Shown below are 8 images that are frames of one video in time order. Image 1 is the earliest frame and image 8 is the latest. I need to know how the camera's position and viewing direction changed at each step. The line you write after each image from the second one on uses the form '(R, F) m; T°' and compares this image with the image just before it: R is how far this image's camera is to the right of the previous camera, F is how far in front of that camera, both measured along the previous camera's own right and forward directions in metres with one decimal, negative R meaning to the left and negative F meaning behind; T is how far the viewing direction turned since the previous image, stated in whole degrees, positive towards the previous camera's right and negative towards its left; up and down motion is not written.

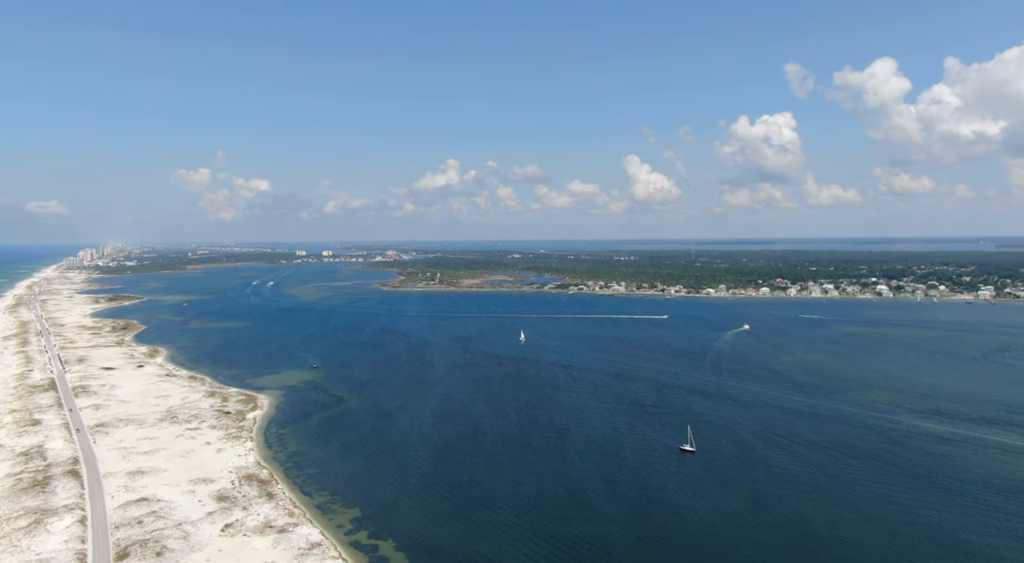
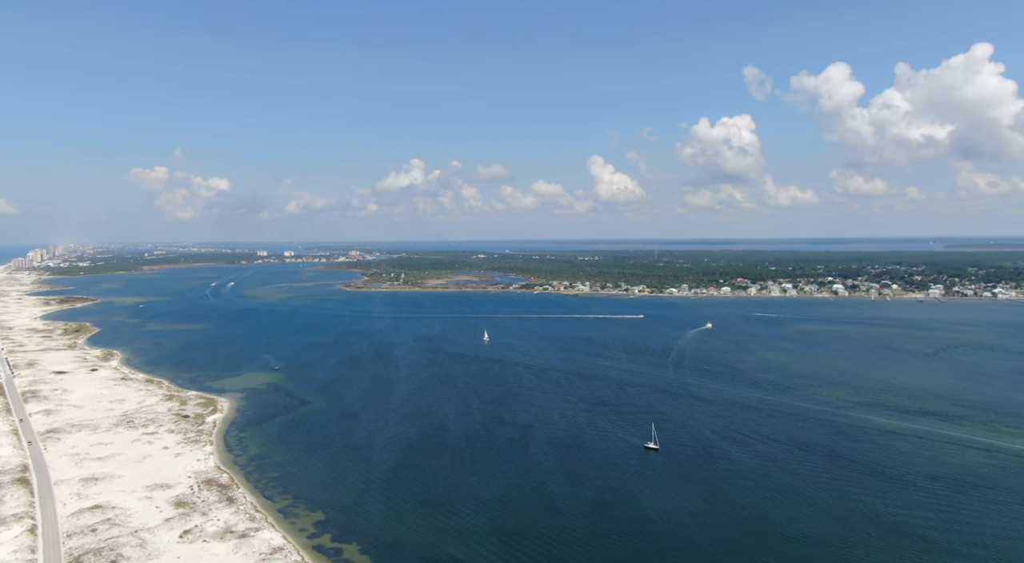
(0.0, -0.1) m; +3°
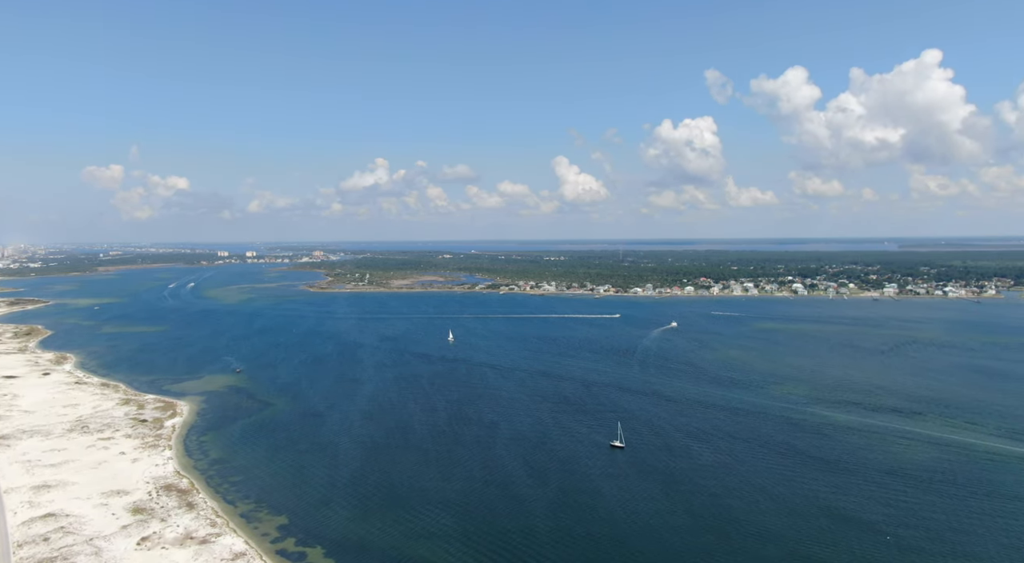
(0.0, -0.1) m; +3°
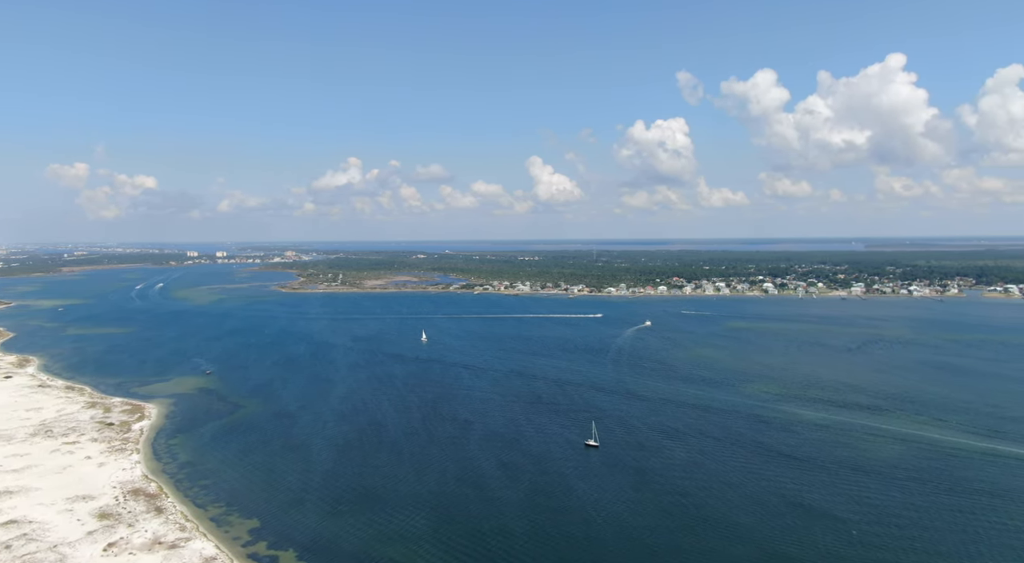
(0.0, -0.1) m; +2°
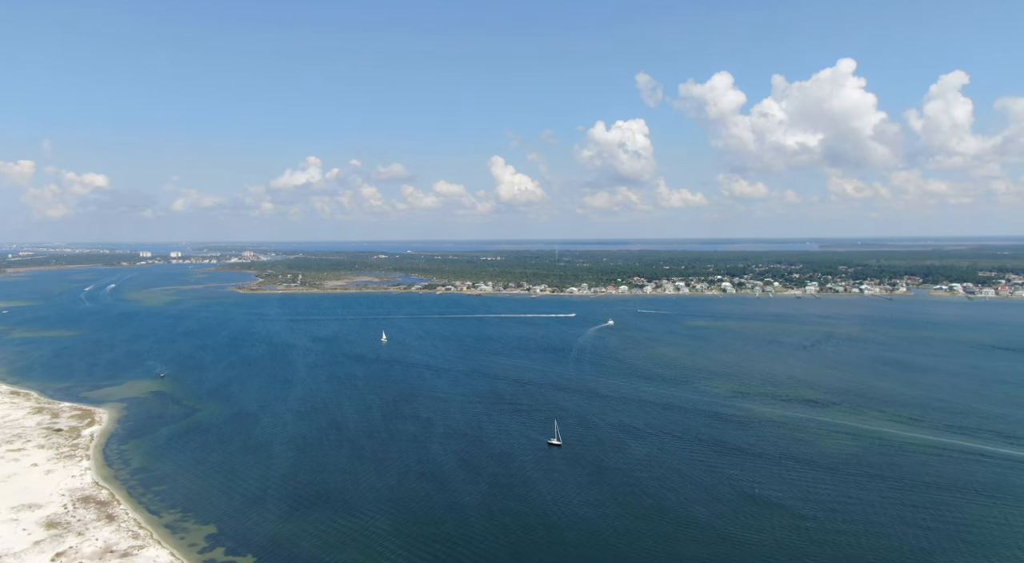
(0.0, -0.1) m; +3°
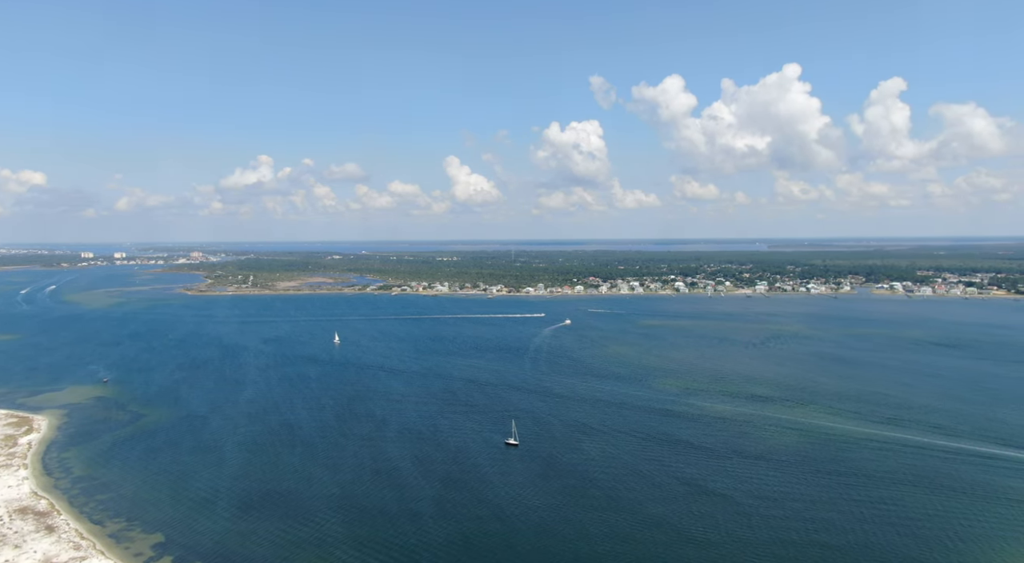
(0.0, -0.2) m; +4°
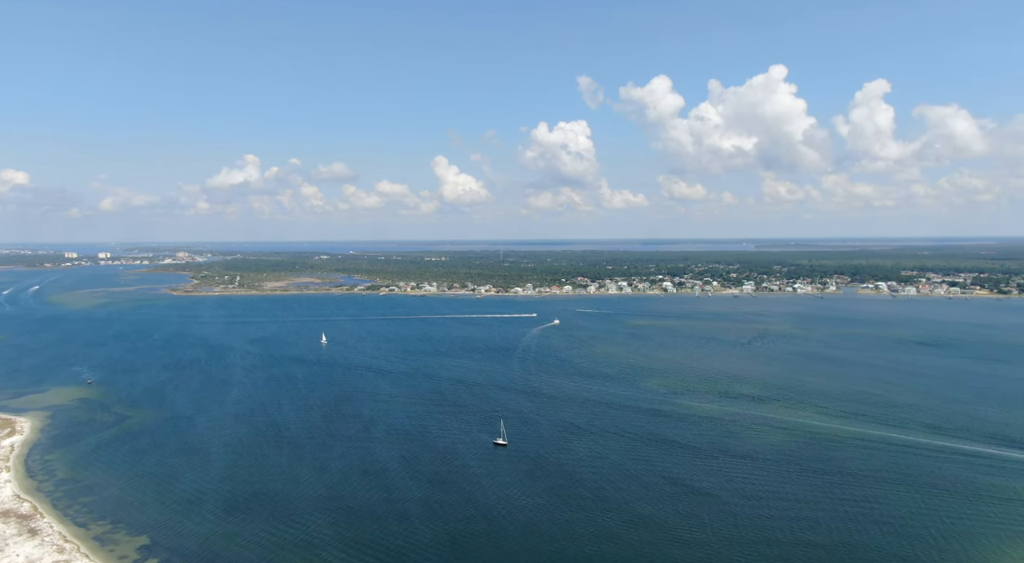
(+2.0, -1.7) m; -15°
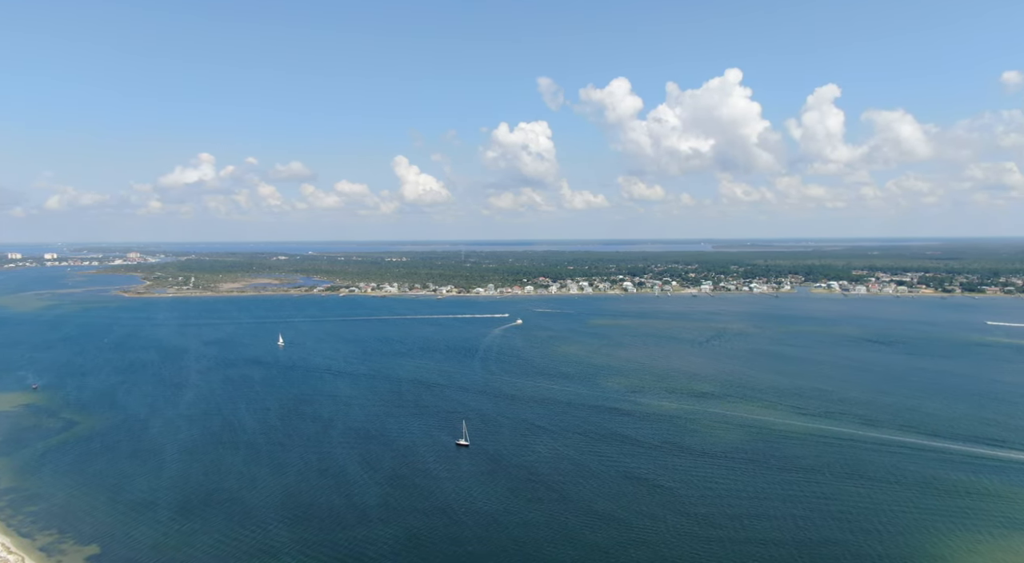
(0.0, 0.0) m; +3°
